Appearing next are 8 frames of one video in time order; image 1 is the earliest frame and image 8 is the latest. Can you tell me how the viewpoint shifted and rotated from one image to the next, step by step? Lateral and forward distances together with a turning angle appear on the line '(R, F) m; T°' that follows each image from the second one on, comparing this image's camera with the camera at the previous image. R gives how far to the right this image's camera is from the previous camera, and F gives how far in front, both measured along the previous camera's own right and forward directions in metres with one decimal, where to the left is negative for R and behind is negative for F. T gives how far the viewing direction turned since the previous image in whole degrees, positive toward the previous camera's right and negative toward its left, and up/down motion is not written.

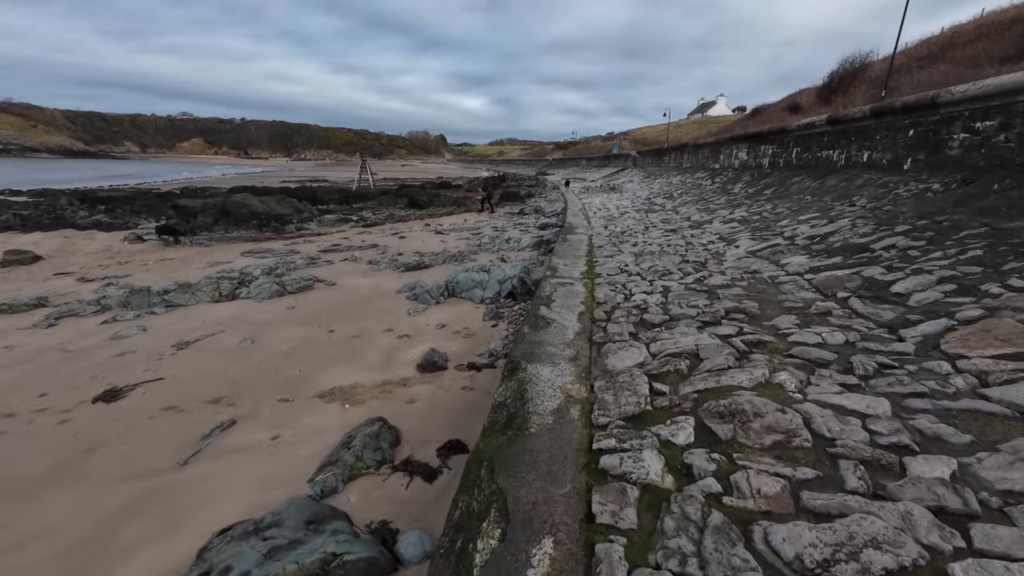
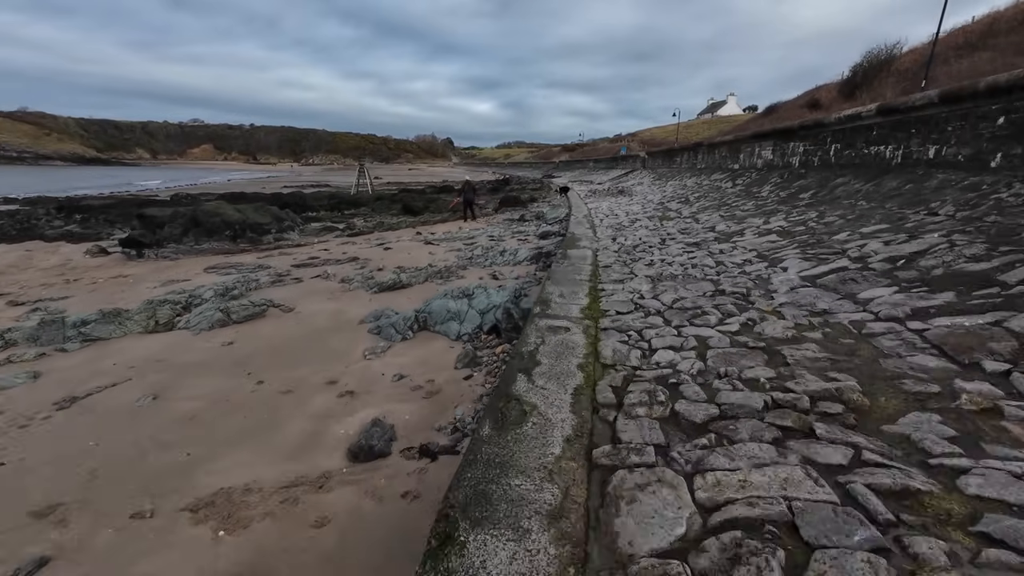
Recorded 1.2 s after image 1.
(+0.3, +1.3) m; -1°
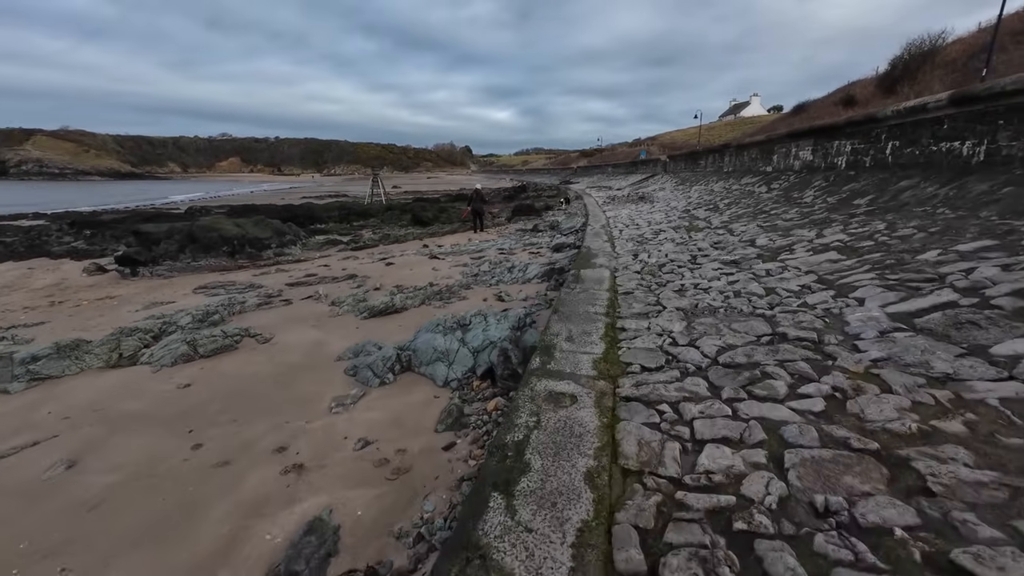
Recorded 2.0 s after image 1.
(+0.2, +0.9) m; -3°
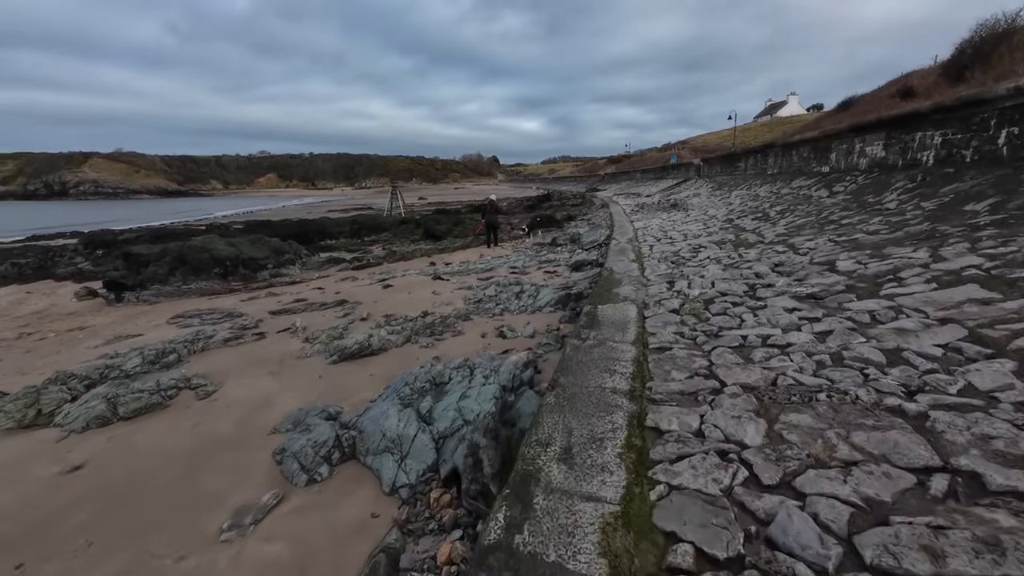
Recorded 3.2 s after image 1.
(+0.3, +1.3) m; -4°
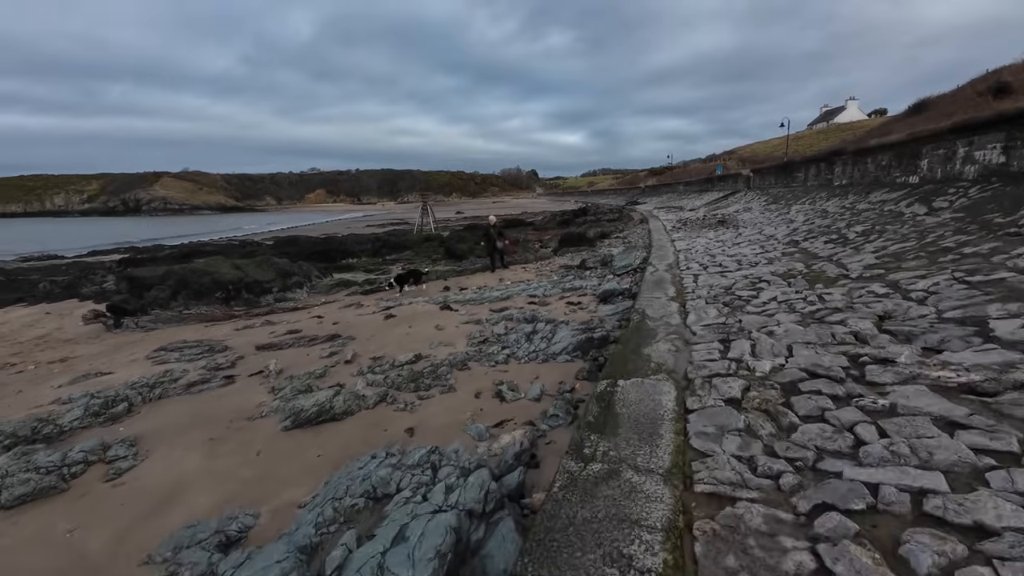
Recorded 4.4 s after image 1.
(+0.4, +1.3) m; -5°
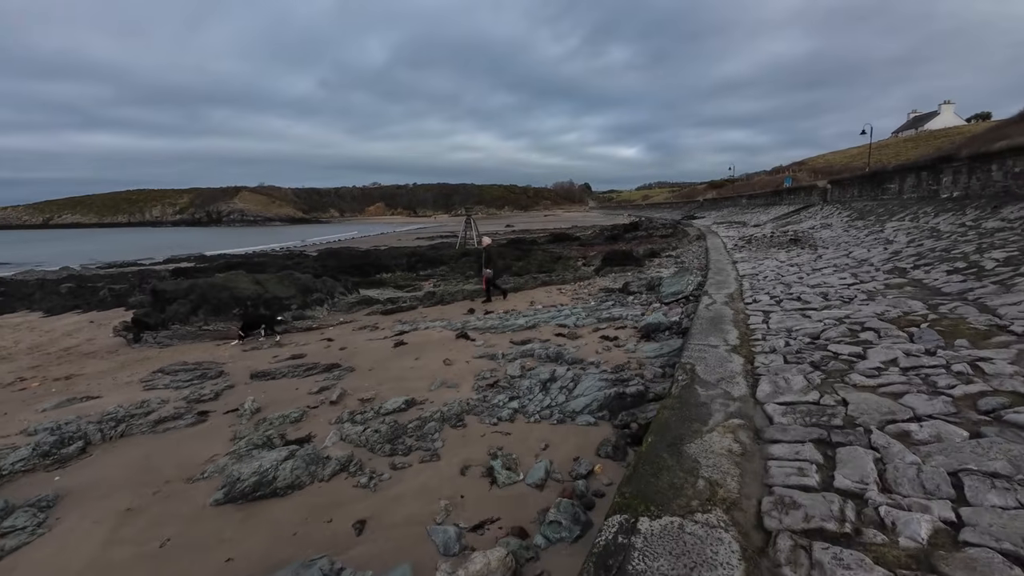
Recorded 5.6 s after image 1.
(+0.4, +1.2) m; -7°
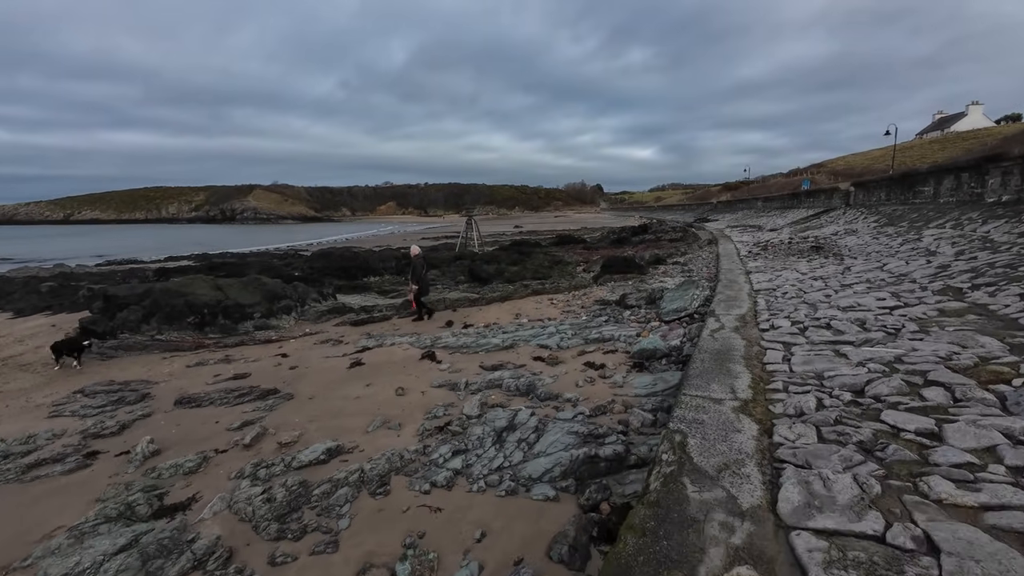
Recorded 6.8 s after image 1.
(+0.6, +1.0) m; -1°
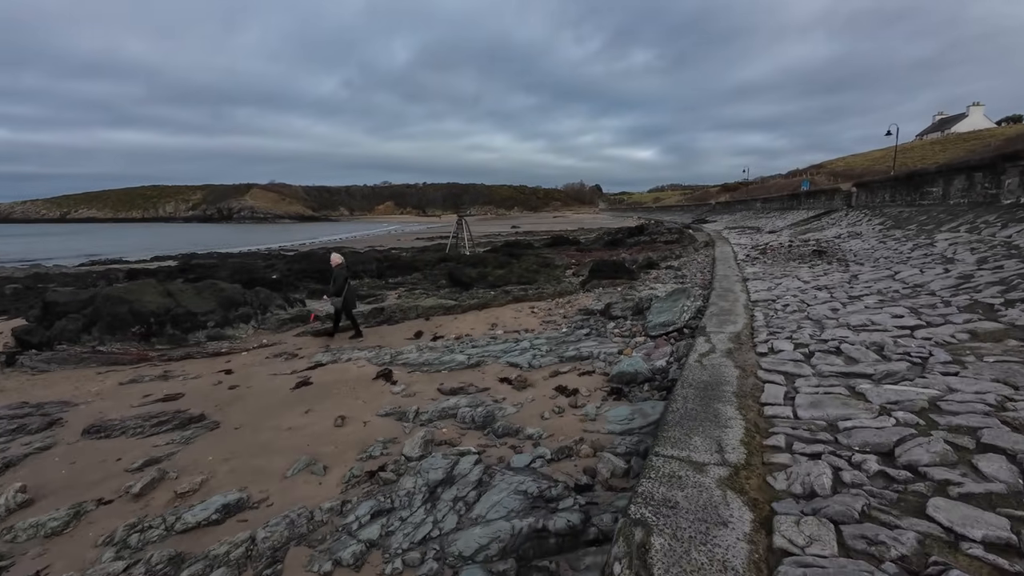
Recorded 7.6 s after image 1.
(+0.4, +0.7) m; 0°
